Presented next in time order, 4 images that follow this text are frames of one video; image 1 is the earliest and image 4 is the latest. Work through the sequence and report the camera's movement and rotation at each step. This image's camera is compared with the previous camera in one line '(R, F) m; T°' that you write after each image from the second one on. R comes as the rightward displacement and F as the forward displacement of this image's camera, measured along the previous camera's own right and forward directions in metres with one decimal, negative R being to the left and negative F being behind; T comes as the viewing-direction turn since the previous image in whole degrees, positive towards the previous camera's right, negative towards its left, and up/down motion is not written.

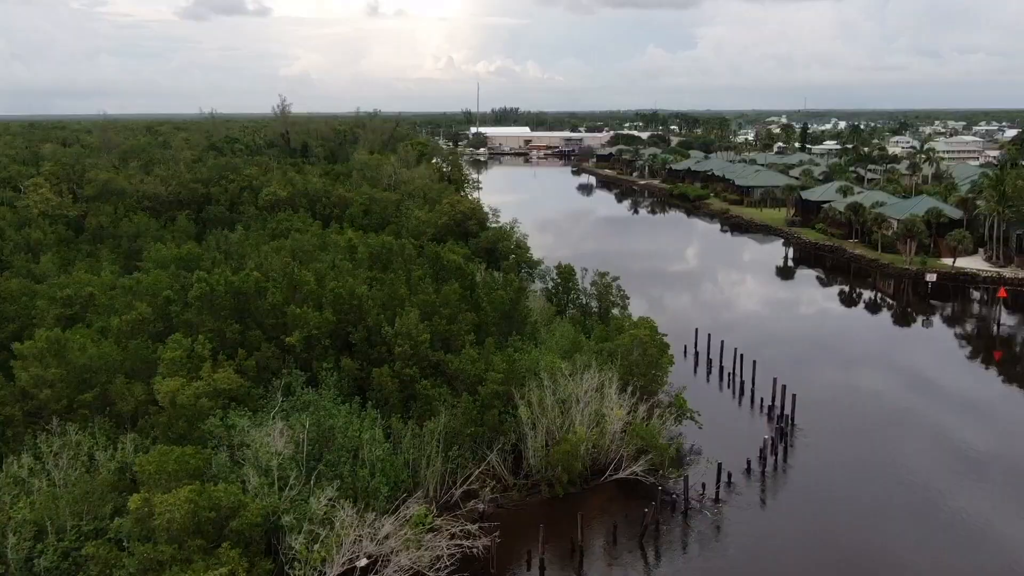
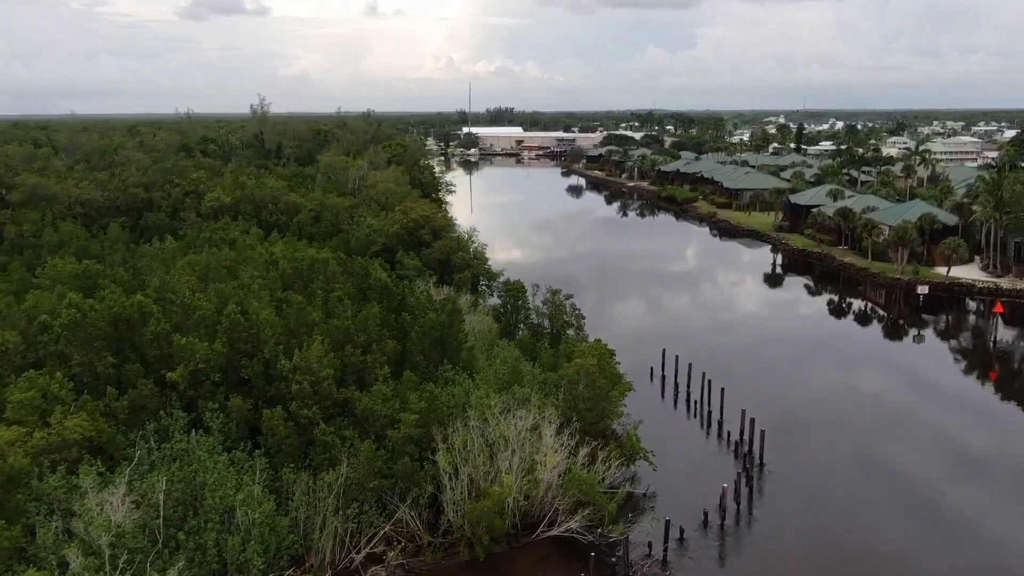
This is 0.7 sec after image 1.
(+1.8, +2.6) m; 0°
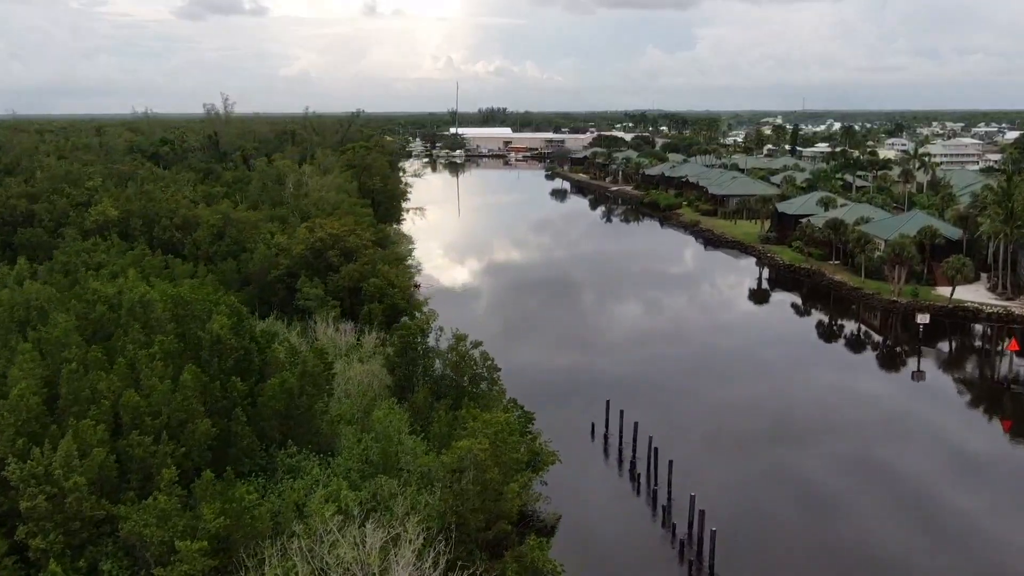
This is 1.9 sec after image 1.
(+2.5, +4.9) m; 0°
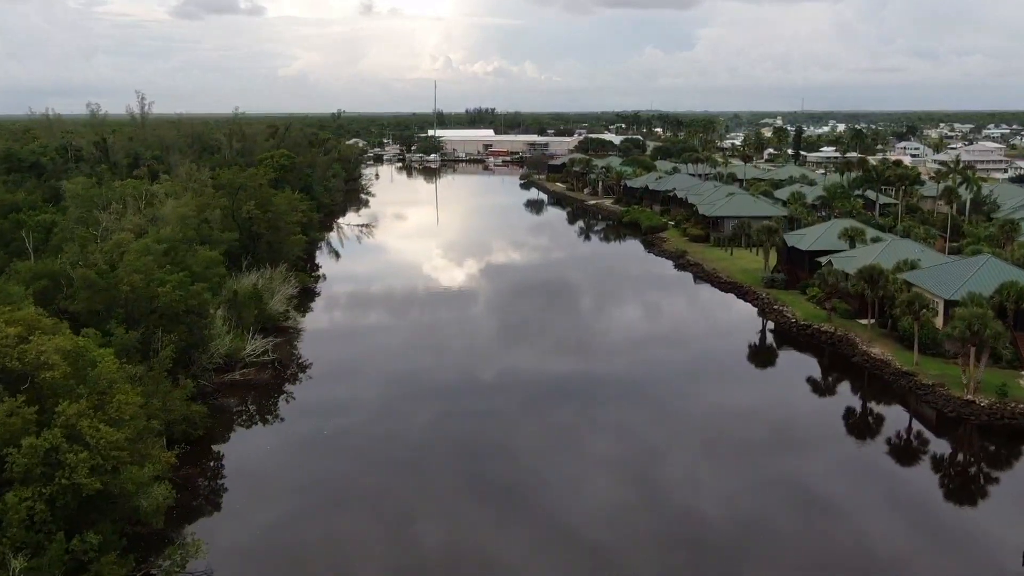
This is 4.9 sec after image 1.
(+3.7, +12.3) m; 0°
